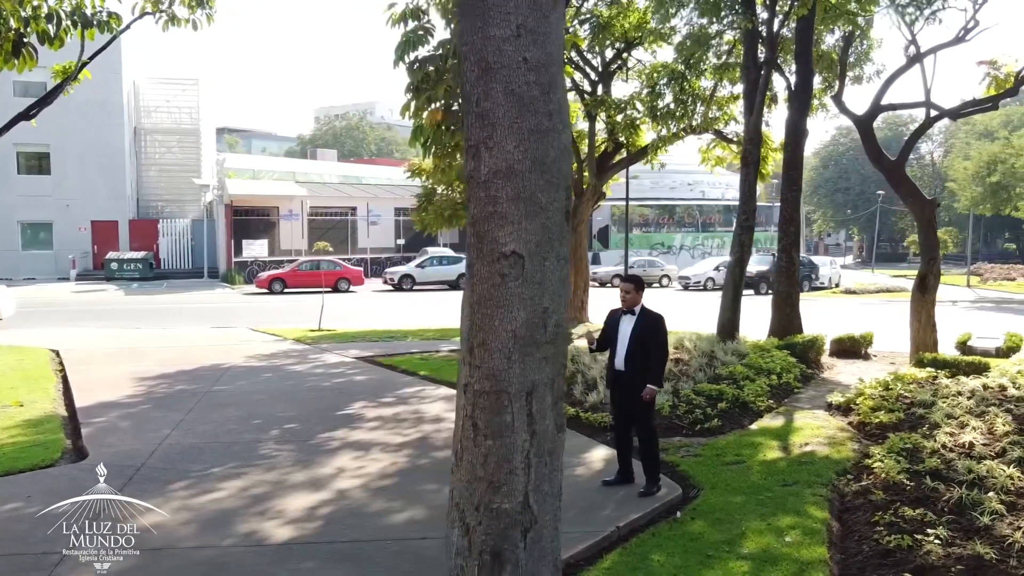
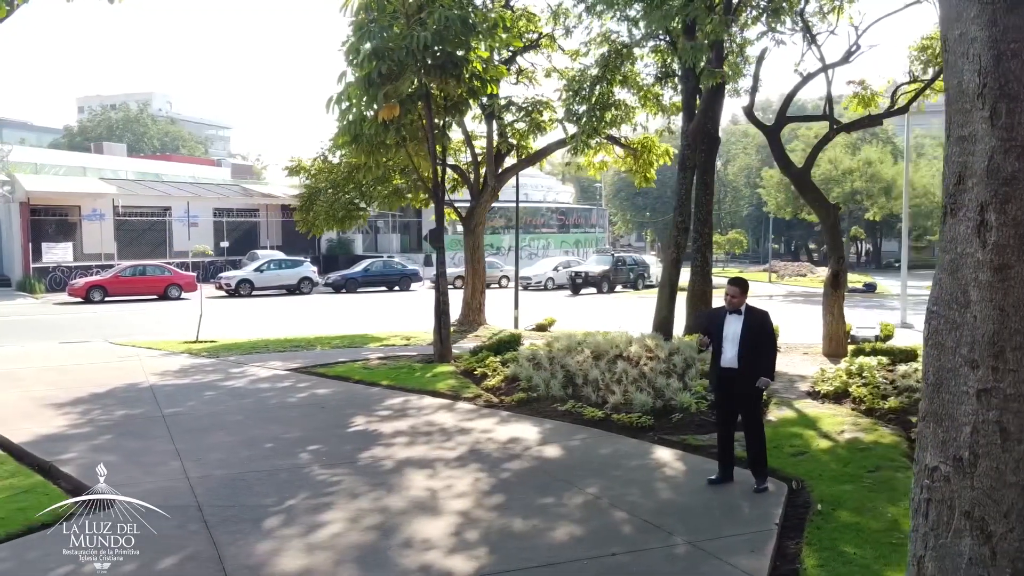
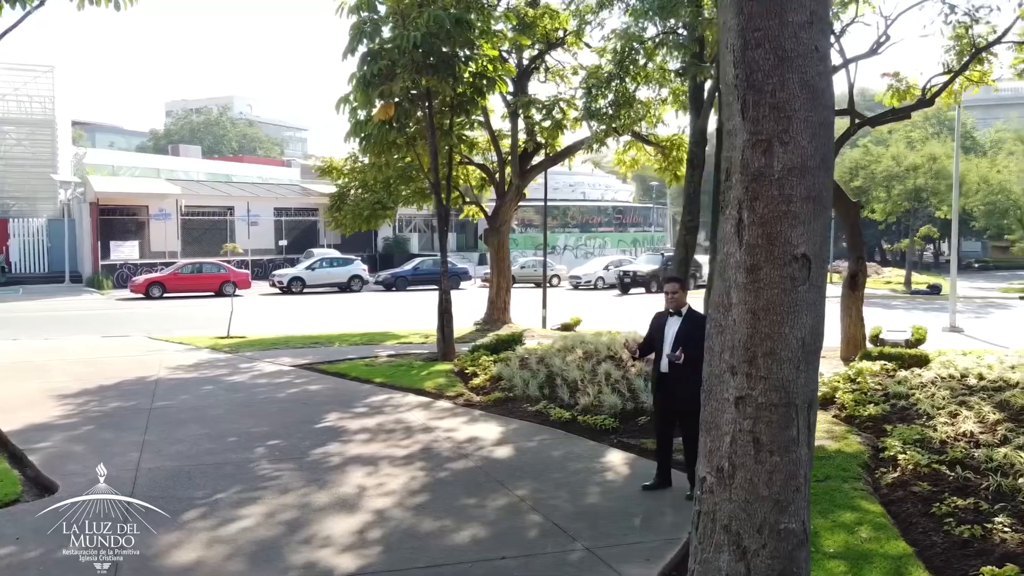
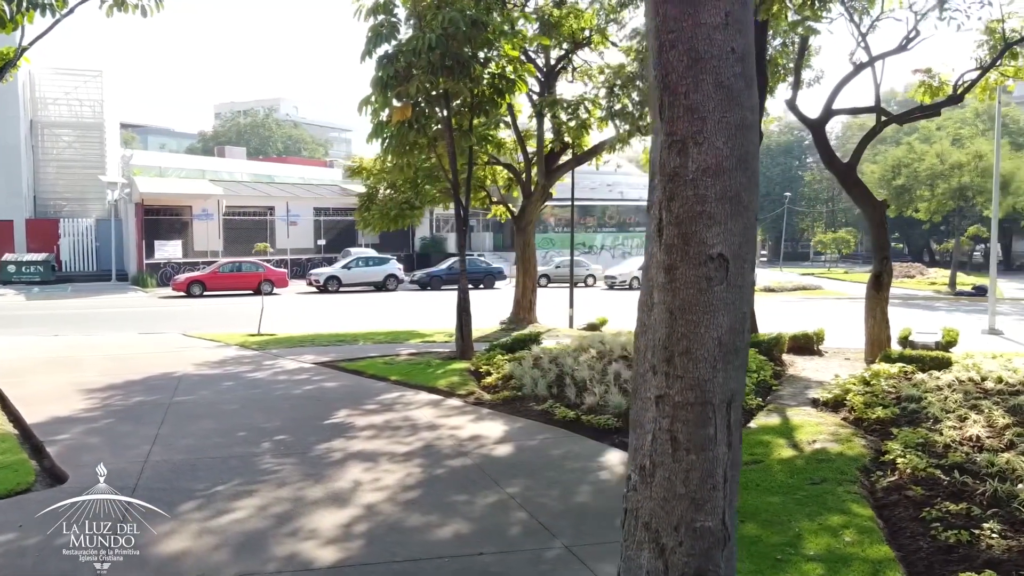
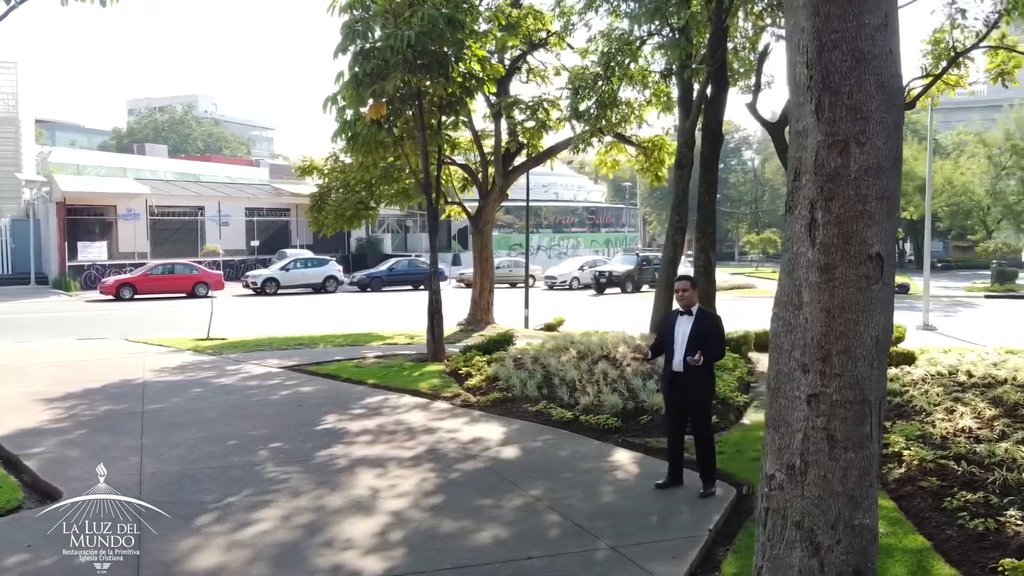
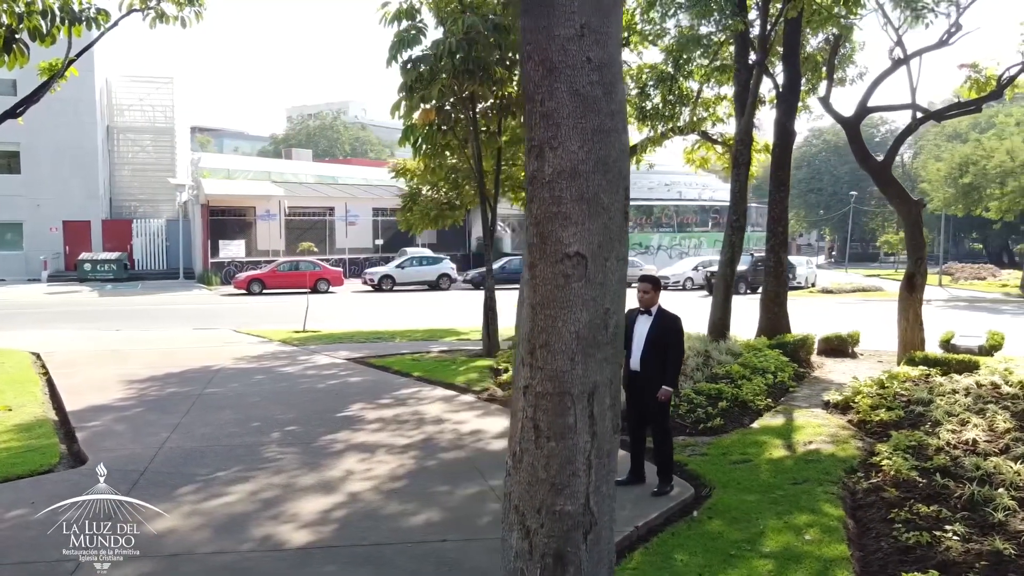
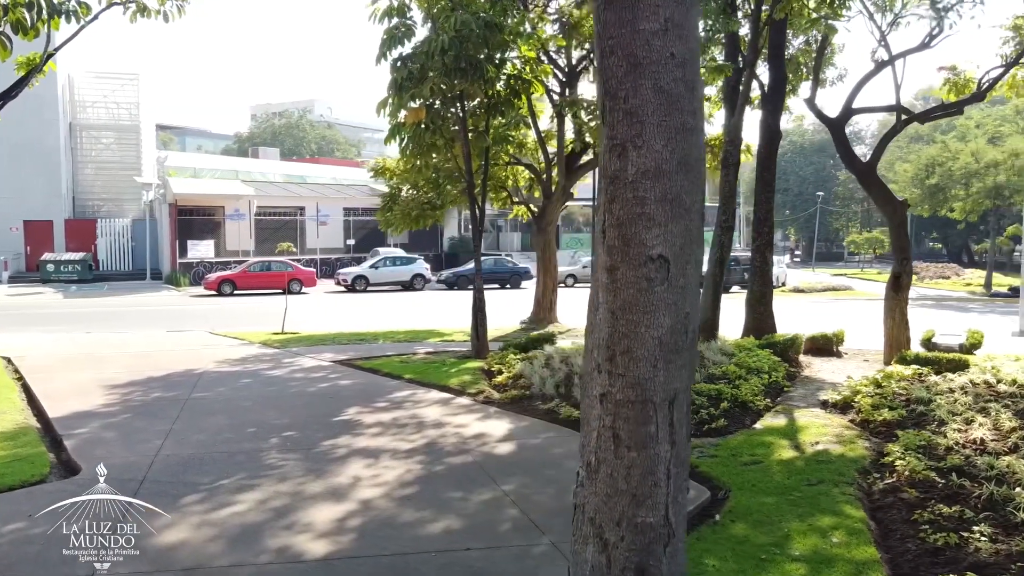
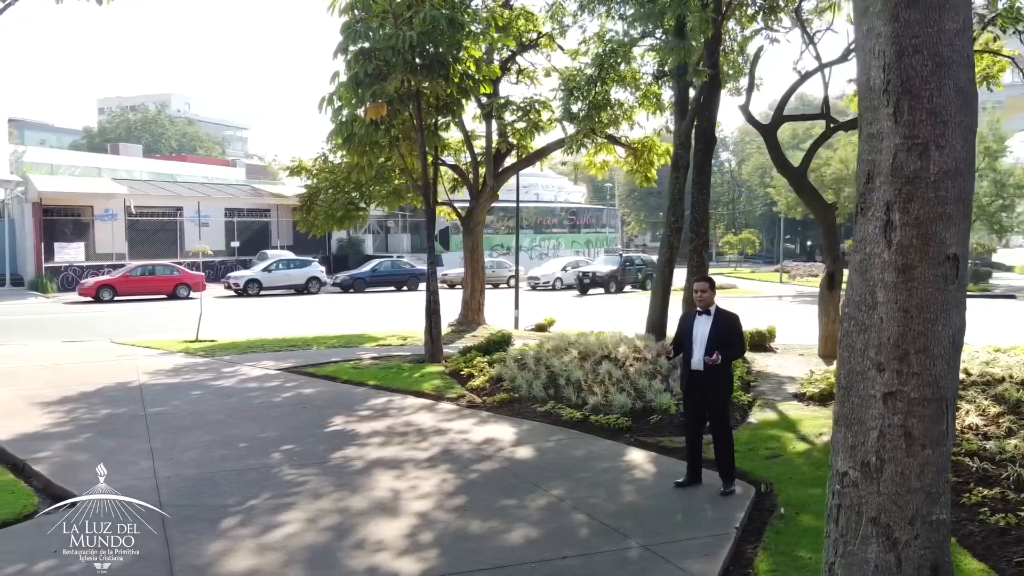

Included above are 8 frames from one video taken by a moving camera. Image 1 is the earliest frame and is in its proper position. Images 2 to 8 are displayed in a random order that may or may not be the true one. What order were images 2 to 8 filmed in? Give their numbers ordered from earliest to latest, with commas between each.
6, 7, 4, 3, 5, 8, 2
